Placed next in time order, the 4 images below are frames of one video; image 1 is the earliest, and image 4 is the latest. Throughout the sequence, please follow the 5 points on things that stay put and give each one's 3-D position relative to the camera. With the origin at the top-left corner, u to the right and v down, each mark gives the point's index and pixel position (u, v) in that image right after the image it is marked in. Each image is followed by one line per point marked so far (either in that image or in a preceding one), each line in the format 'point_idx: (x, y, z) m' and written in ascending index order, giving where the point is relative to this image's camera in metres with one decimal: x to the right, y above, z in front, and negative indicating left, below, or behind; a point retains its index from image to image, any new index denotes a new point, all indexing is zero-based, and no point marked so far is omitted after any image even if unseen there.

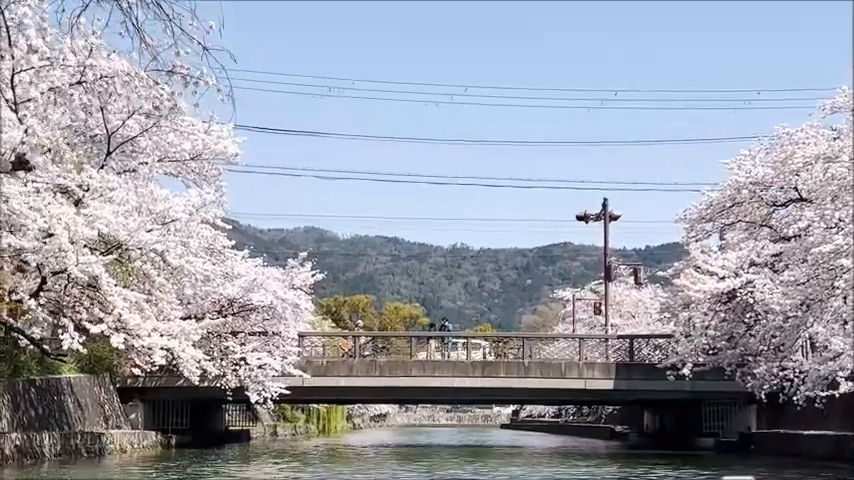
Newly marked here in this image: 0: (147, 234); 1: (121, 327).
0: (-4.6, +0.1, +16.8) m
1: (-5.0, -1.4, +16.8) m
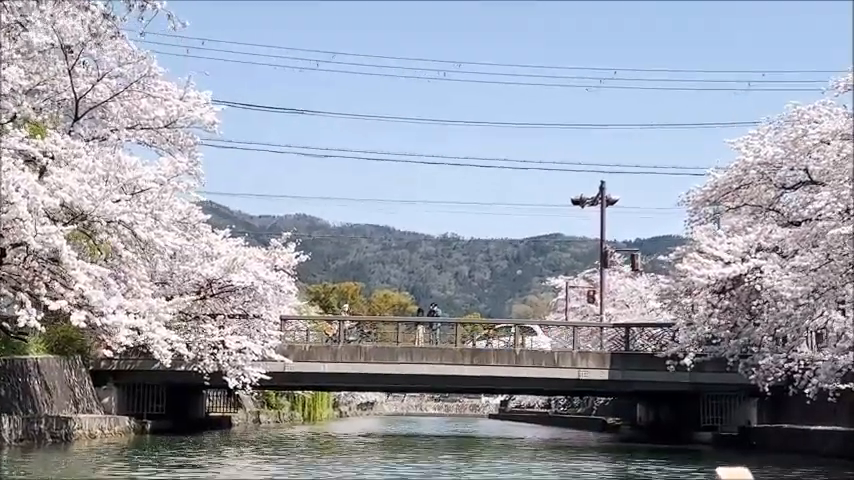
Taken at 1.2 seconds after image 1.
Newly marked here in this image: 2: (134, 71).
0: (-4.8, +0.6, +15.6) m
1: (-5.2, -1.0, +15.6) m
2: (-5.1, +2.9, +17.8) m
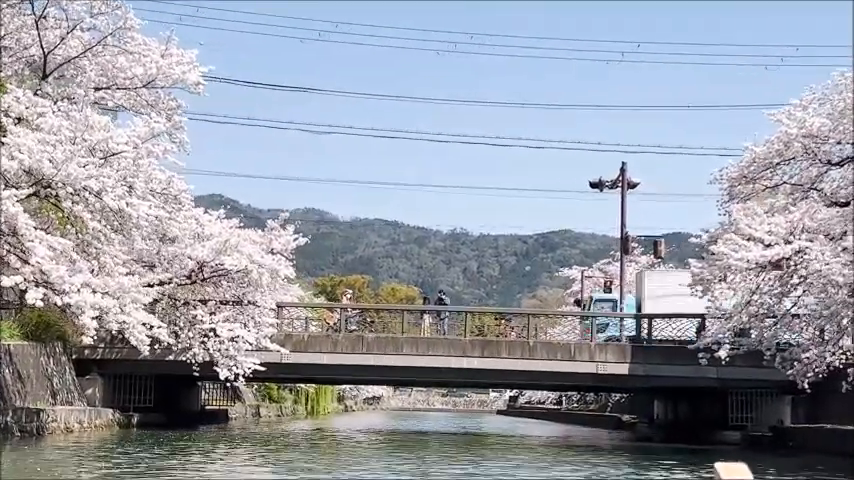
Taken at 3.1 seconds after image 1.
0: (-4.7, +1.0, +13.8) m
1: (-5.1, -0.5, +13.8) m
2: (-4.9, +3.4, +16.0) m
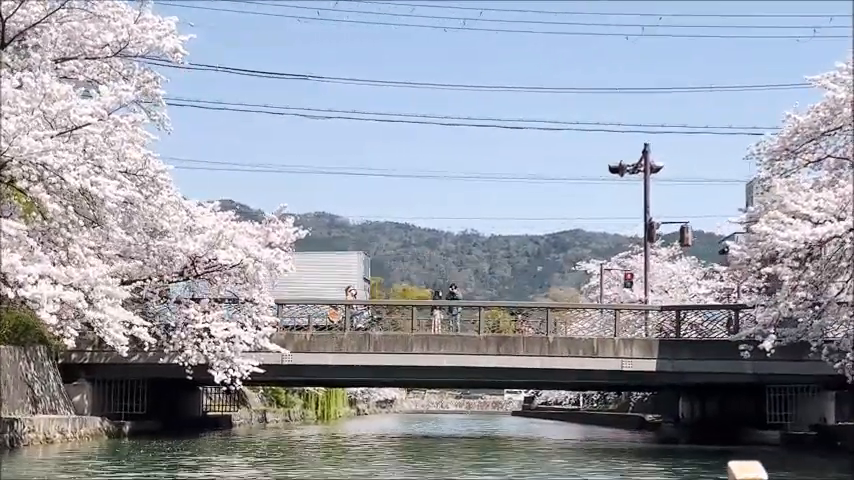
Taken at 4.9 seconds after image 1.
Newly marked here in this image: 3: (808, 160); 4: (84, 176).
0: (-4.6, +1.1, +12.1) m
1: (-5.0, -0.4, +12.0) m
2: (-4.9, +3.5, +14.3) m
3: (+6.4, +1.4, +17.3) m
4: (-4.2, +0.8, +12.7) m
